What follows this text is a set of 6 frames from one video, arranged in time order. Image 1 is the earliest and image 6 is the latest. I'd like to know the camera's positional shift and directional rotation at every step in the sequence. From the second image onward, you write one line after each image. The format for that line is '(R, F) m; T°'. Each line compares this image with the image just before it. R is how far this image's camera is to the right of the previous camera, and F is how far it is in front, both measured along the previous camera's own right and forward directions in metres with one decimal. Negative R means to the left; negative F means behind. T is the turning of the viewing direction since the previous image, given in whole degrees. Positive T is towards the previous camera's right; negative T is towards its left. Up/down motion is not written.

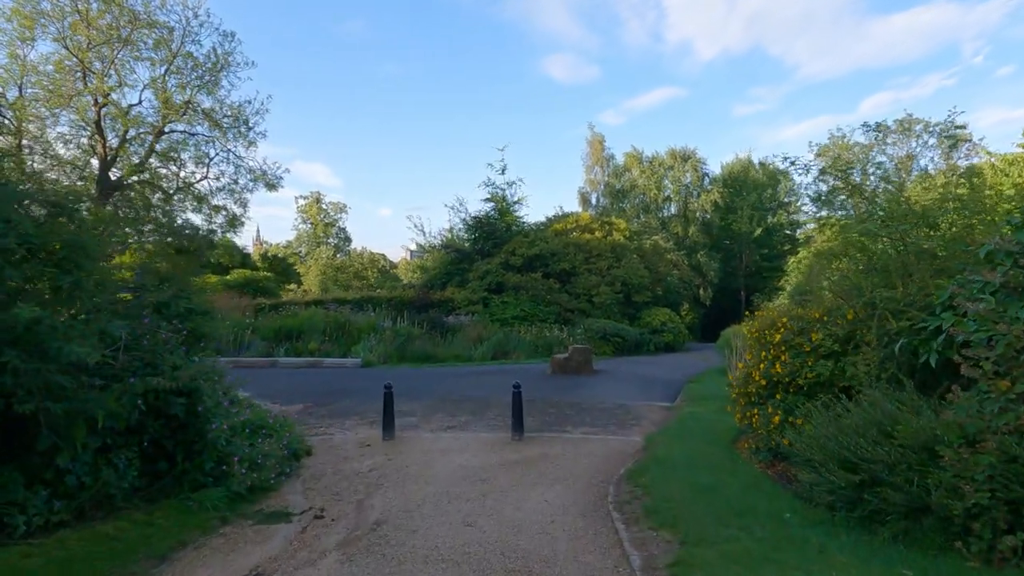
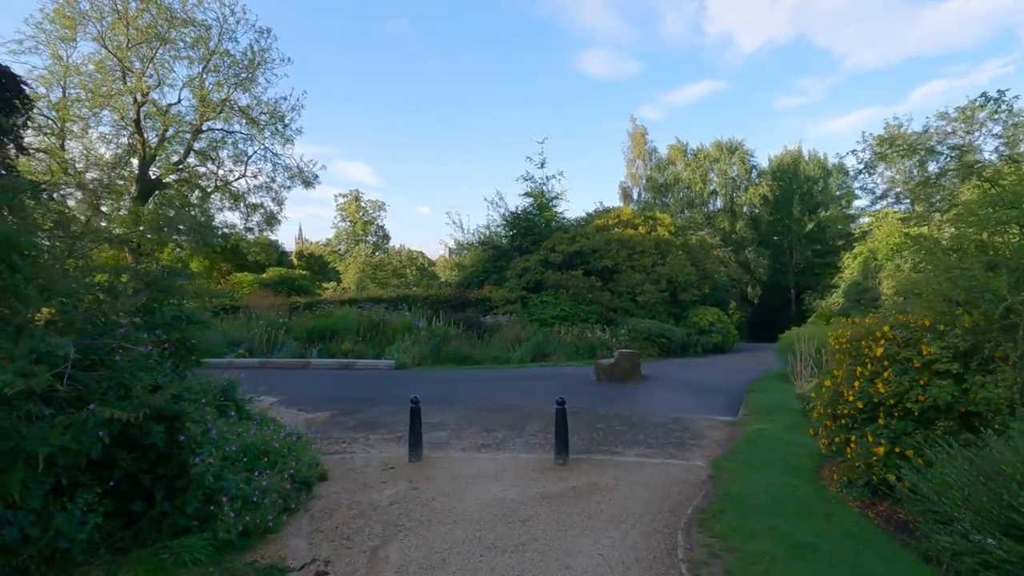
(-0.1, +1.0) m; -3°
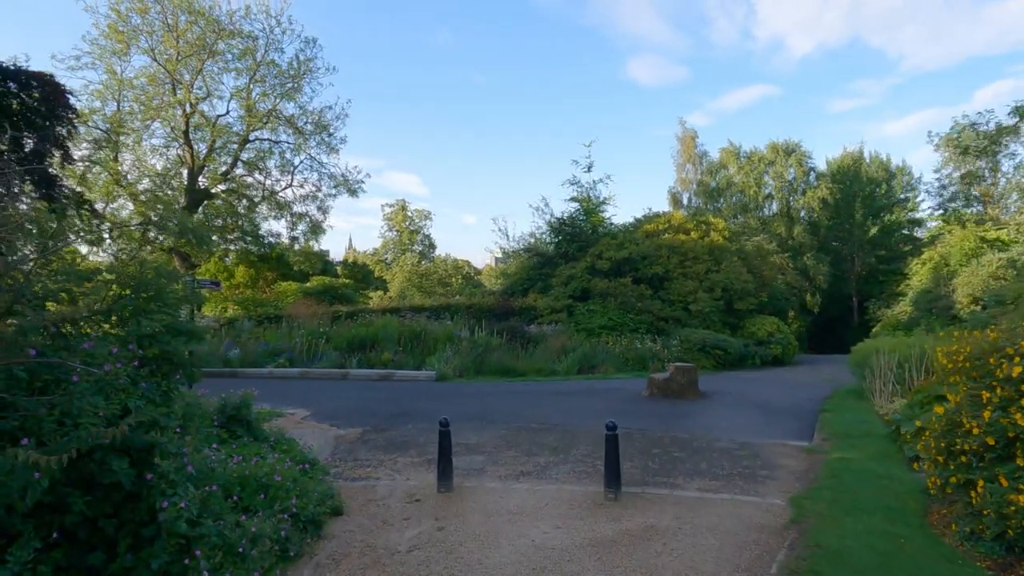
(0.0, +0.9) m; -4°
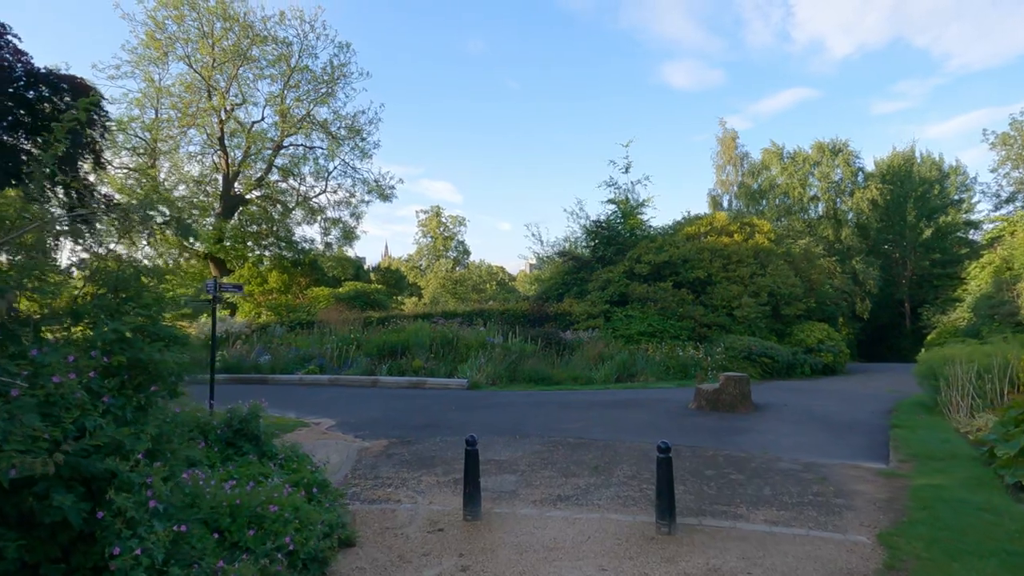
(0.0, +0.8) m; -3°
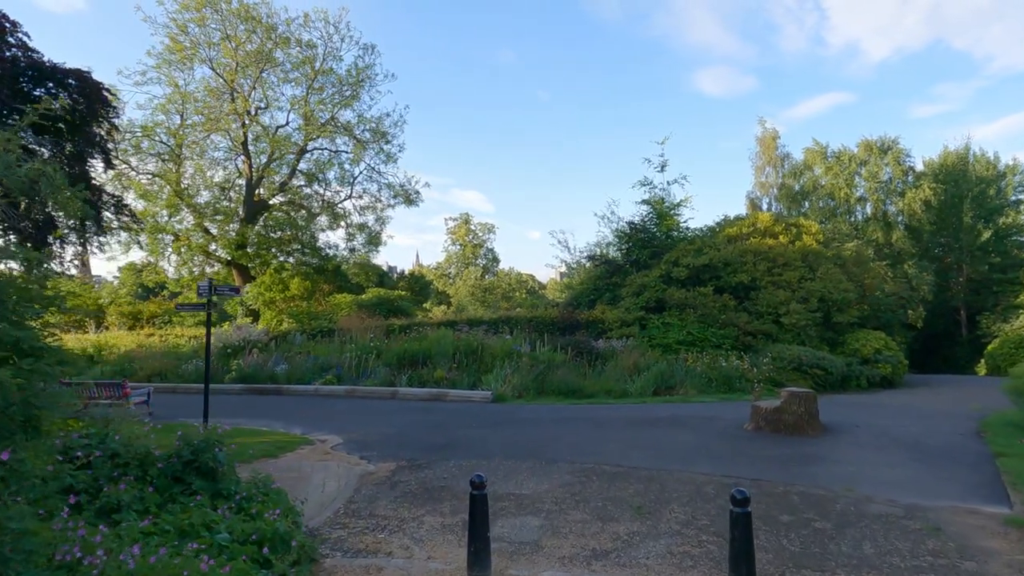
(+0.1, +1.4) m; -3°
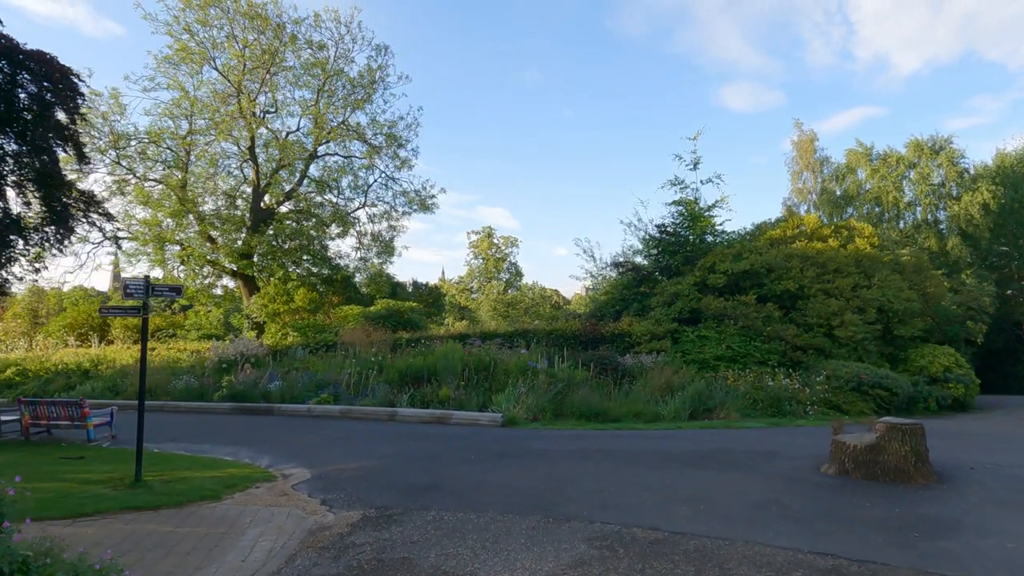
(+0.3, +2.2) m; -2°
